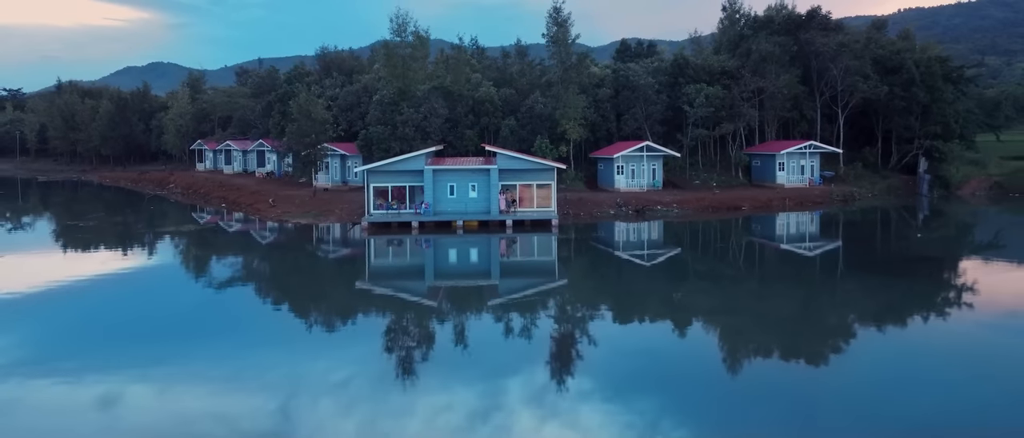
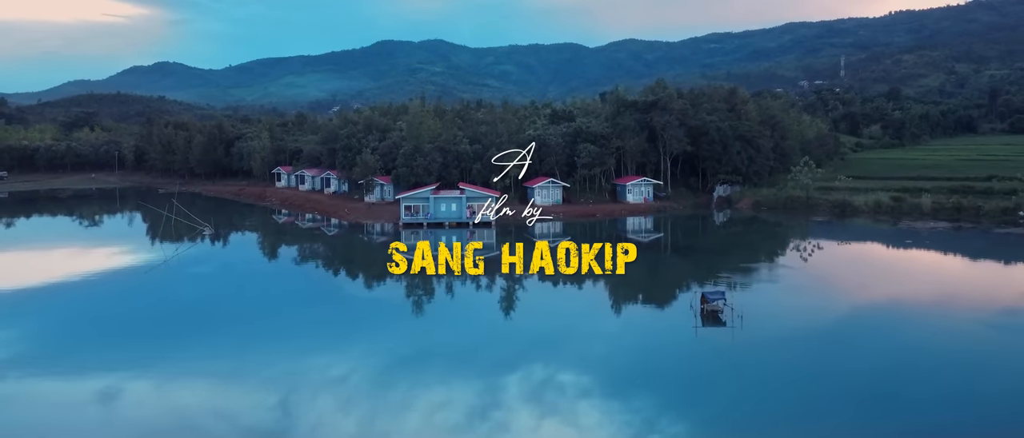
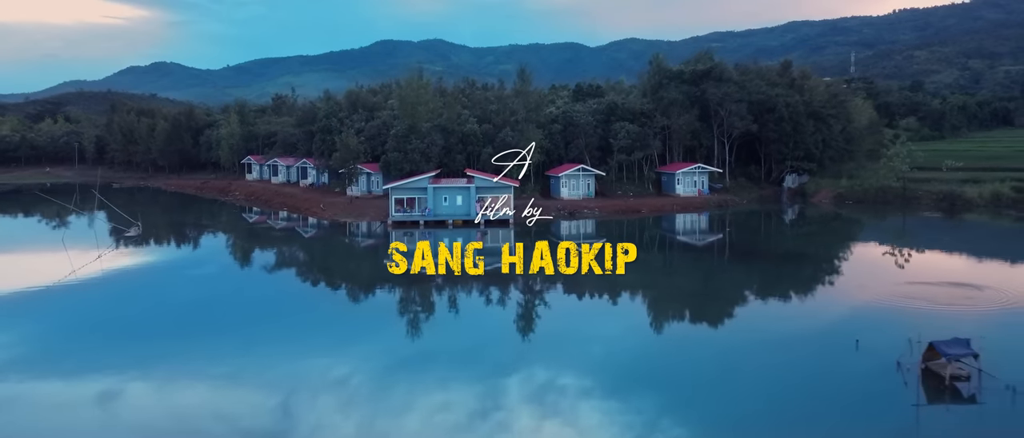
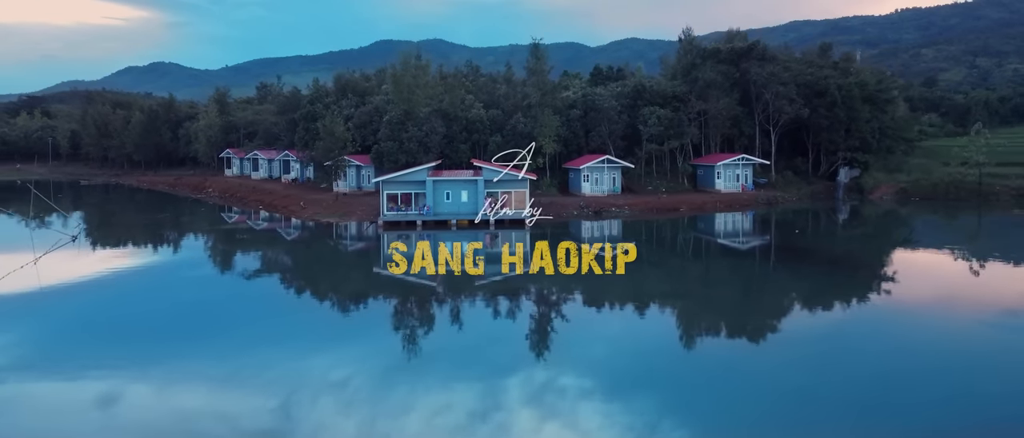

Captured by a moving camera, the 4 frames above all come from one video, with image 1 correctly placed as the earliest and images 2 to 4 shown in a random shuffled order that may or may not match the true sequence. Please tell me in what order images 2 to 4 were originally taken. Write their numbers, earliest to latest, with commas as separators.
4, 3, 2
